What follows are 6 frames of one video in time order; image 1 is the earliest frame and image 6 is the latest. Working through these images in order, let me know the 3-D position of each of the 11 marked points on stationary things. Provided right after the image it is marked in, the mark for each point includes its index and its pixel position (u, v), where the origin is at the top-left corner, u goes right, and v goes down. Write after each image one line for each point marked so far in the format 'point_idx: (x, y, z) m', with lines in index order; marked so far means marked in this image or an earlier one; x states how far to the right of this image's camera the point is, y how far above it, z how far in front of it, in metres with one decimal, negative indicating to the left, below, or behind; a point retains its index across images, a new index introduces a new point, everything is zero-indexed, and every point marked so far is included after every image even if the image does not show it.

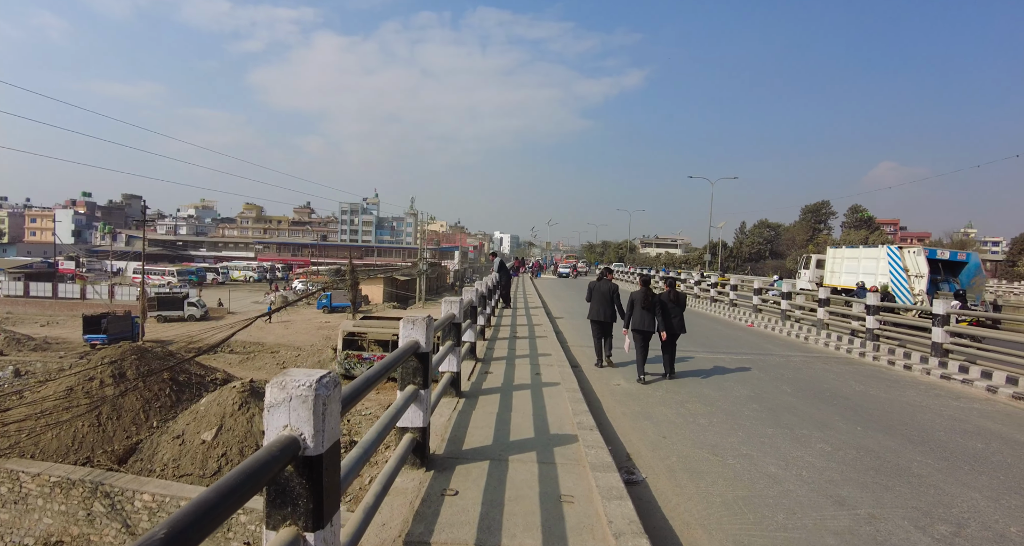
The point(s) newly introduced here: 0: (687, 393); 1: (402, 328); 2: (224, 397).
0: (+2.2, -1.5, +7.2) m
1: (-0.7, -0.3, +3.6) m
2: (-7.5, -3.2, +15.1) m
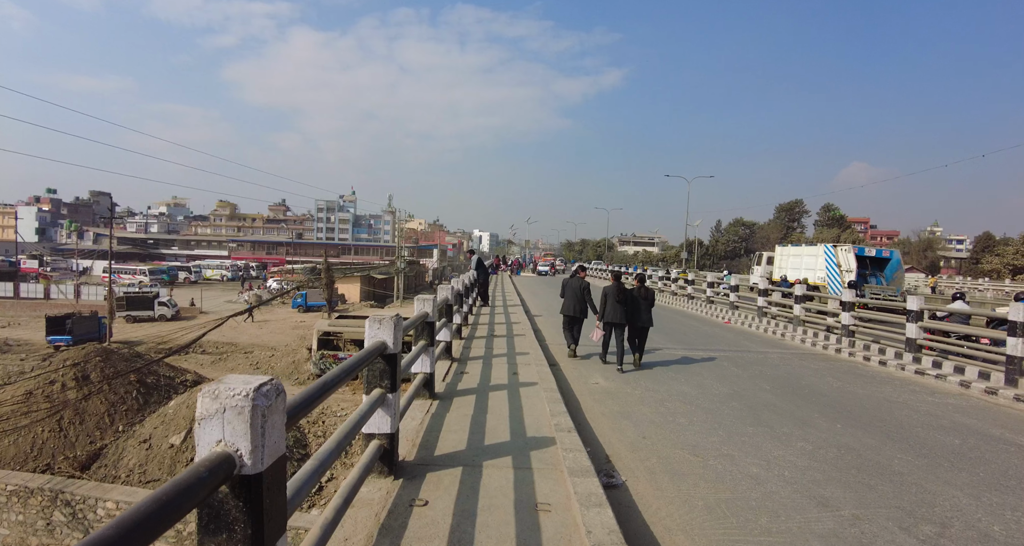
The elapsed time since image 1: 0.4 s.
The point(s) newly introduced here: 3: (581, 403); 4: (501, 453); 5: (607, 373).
0: (+1.9, -1.5, +7.1) m
1: (-0.9, -0.3, +3.4) m
2: (-8.1, -3.2, +14.6) m
3: (+0.8, -1.5, +6.5) m
4: (-0.1, -1.2, +4.0) m
5: (+1.3, -1.4, +8.1) m
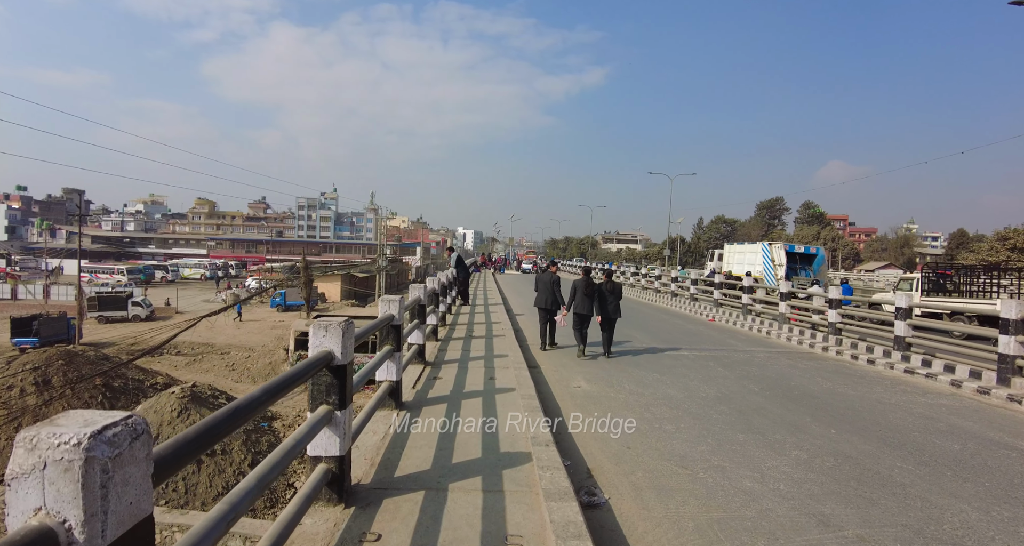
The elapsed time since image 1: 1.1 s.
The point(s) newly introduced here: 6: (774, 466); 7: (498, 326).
0: (+1.6, -1.4, +6.7) m
1: (-1.0, -0.3, +3.0) m
2: (-8.5, -3.2, +14.0) m
3: (+0.5, -1.4, +6.1) m
4: (-0.3, -1.2, +3.6) m
5: (+1.0, -1.4, +7.7) m
6: (+2.1, -1.5, +4.6) m
7: (-0.3, -1.0, +10.6) m
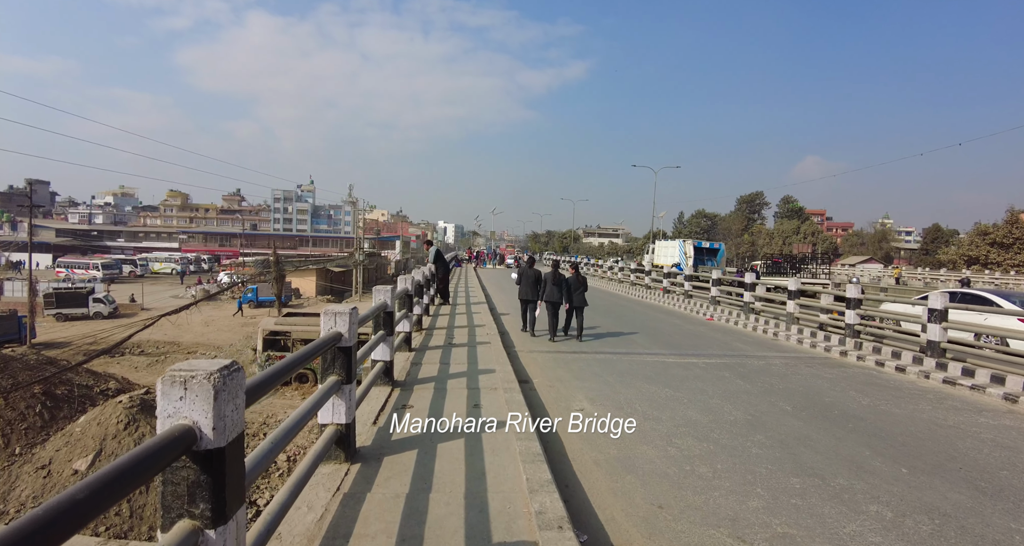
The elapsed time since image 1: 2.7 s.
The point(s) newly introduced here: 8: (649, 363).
0: (+1.5, -1.4, +5.5) m
1: (-1.0, -0.3, +1.7) m
2: (-8.9, -3.1, +12.5) m
3: (+0.4, -1.4, +4.9) m
4: (-0.3, -1.3, +2.3) m
5: (+0.9, -1.4, +6.5) m
6: (+2.1, -1.6, +3.4) m
7: (-0.5, -0.9, +9.4) m
8: (+2.0, -1.3, +8.4) m
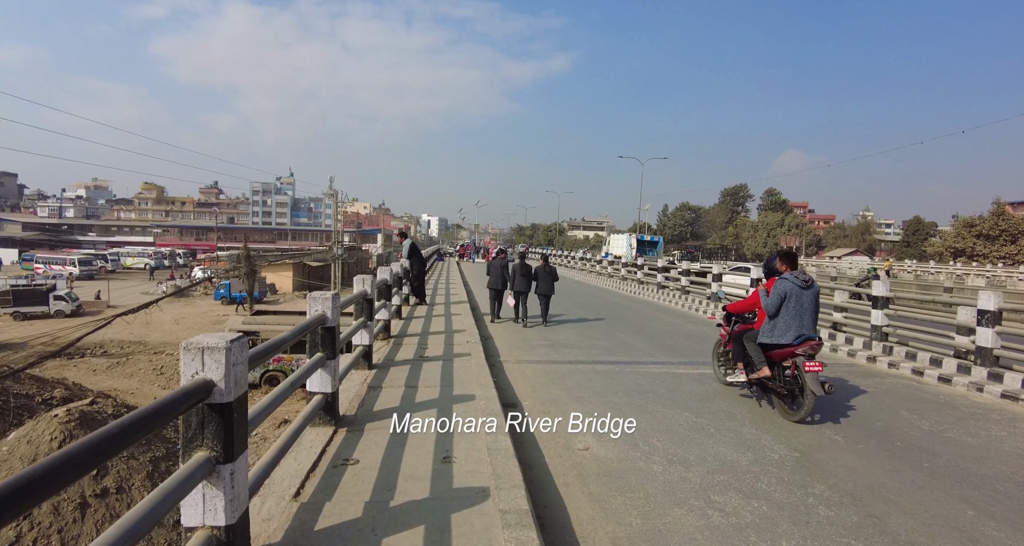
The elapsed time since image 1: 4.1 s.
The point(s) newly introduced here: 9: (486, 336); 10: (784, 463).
0: (+1.4, -1.4, +4.3) m
1: (-1.0, -0.4, +0.3) m
2: (-9.2, -3.1, +11.0) m
3: (+0.4, -1.5, +3.6) m
4: (-0.3, -1.3, +1.0) m
5: (+0.7, -1.3, +5.2) m
6: (+2.0, -1.6, +2.2) m
7: (-0.7, -0.9, +8.0) m
8: (+1.8, -1.3, +7.2) m
9: (-0.4, -1.0, +9.5) m
10: (+2.1, -1.4, +4.4) m
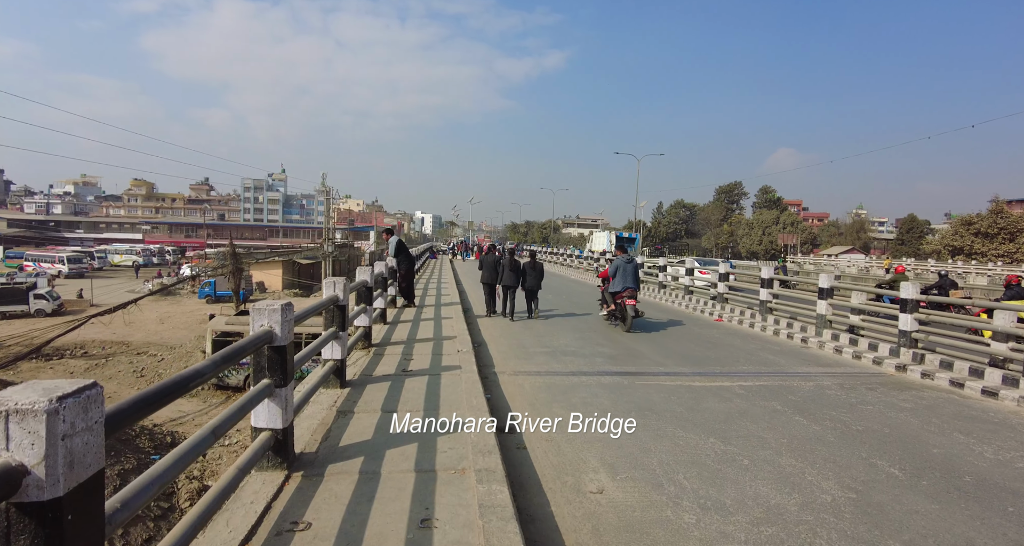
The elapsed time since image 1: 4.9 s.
0: (+1.4, -1.4, +3.5) m
1: (-1.0, -0.4, -0.5) m
2: (-9.3, -3.0, +10.1) m
3: (+0.3, -1.5, +2.8) m
4: (-0.3, -1.3, +0.2) m
5: (+0.7, -1.4, +4.4) m
6: (+2.0, -1.6, +1.4) m
7: (-0.8, -0.9, +7.2) m
8: (+1.7, -1.3, +6.4) m
9: (-0.5, -1.0, +8.7) m
10: (+2.1, -1.5, +3.6) m
